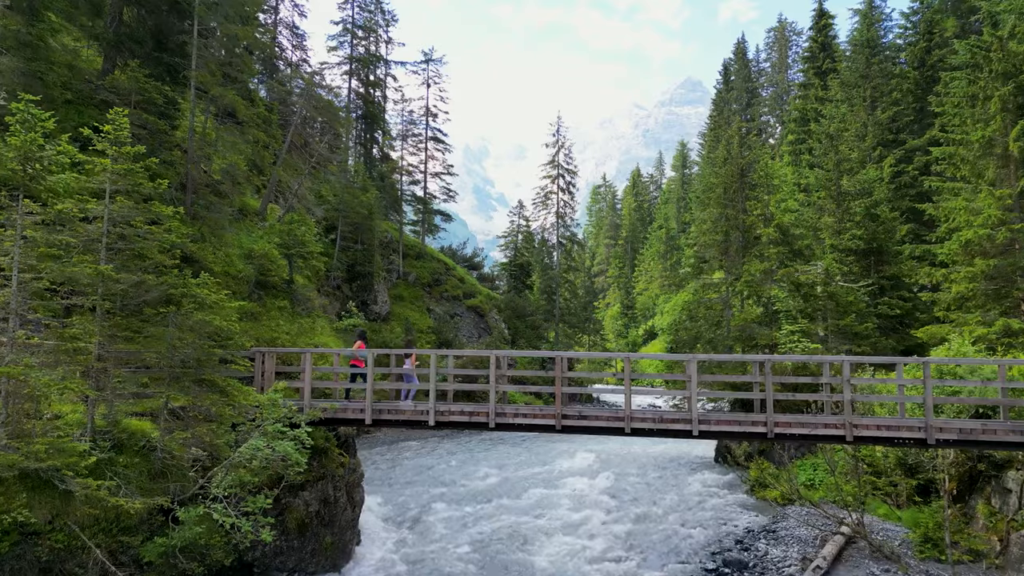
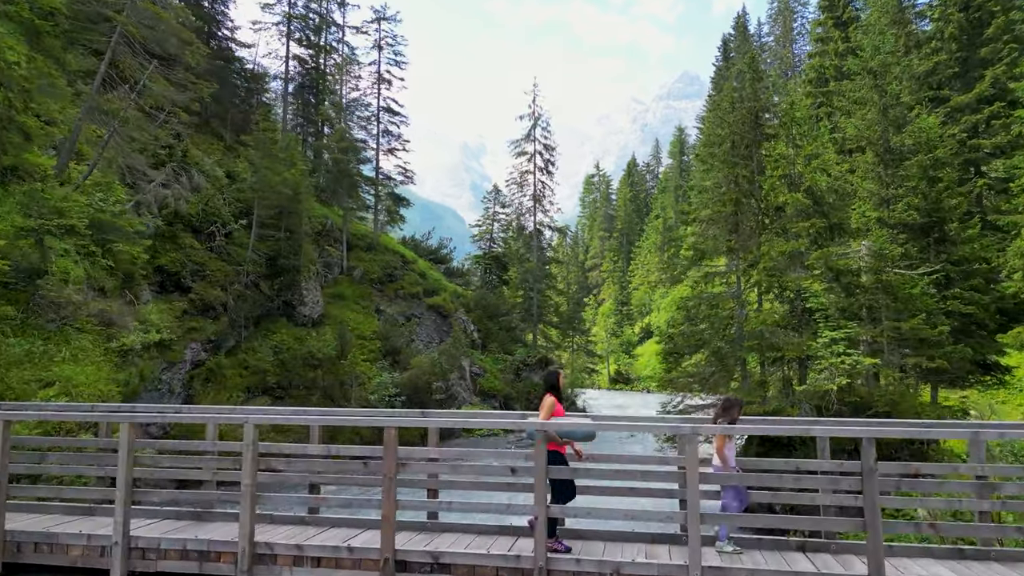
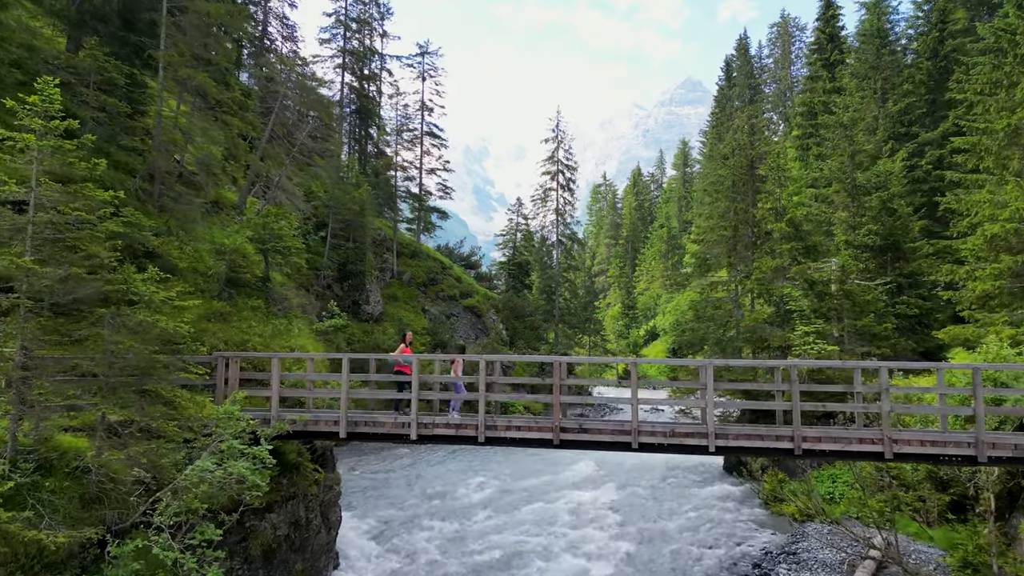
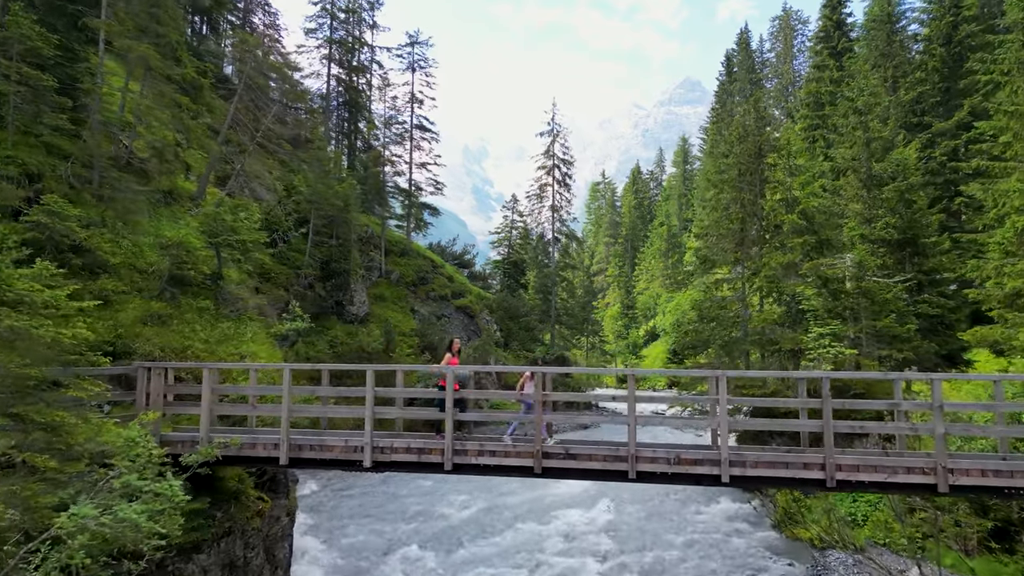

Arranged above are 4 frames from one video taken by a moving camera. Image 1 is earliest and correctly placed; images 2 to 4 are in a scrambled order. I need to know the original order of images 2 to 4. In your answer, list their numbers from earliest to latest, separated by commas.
3, 4, 2
